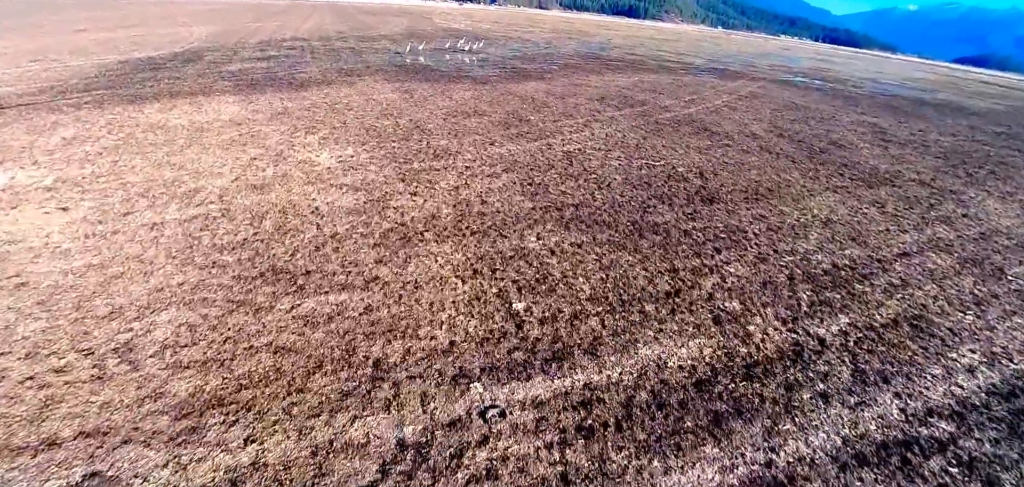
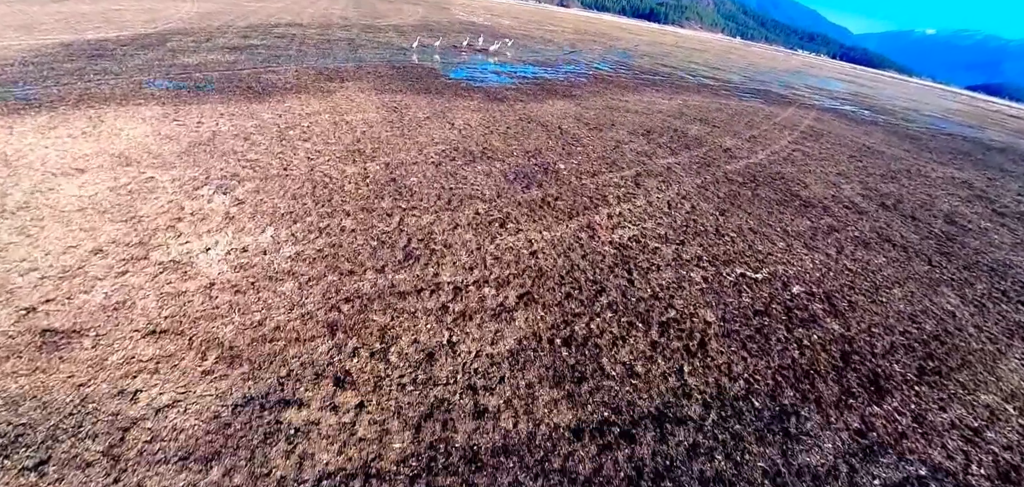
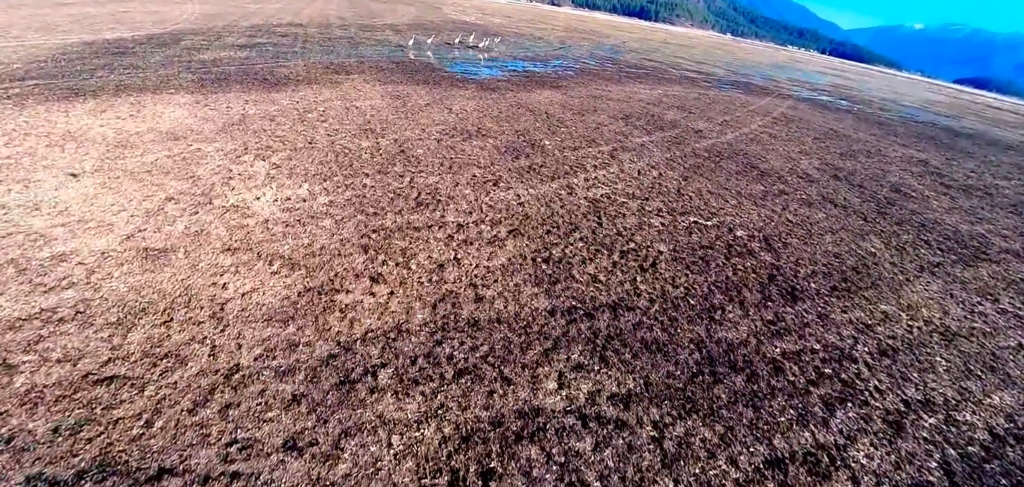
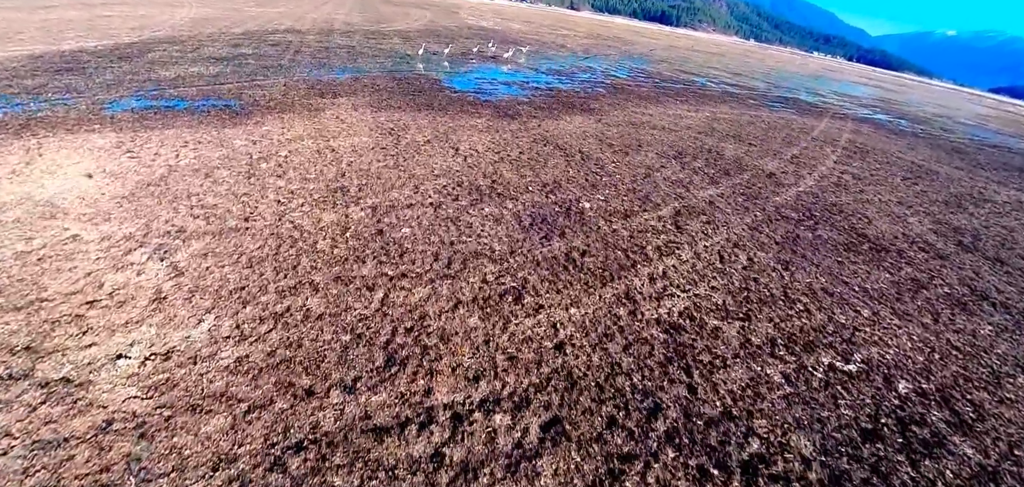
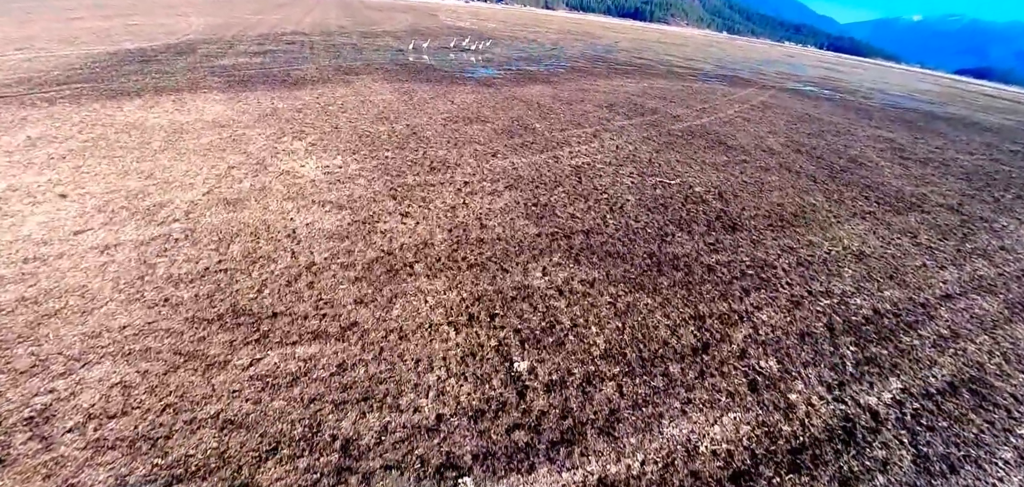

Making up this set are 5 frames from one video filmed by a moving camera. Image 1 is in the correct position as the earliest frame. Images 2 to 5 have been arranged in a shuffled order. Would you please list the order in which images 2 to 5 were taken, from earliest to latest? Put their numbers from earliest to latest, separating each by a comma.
5, 3, 2, 4
